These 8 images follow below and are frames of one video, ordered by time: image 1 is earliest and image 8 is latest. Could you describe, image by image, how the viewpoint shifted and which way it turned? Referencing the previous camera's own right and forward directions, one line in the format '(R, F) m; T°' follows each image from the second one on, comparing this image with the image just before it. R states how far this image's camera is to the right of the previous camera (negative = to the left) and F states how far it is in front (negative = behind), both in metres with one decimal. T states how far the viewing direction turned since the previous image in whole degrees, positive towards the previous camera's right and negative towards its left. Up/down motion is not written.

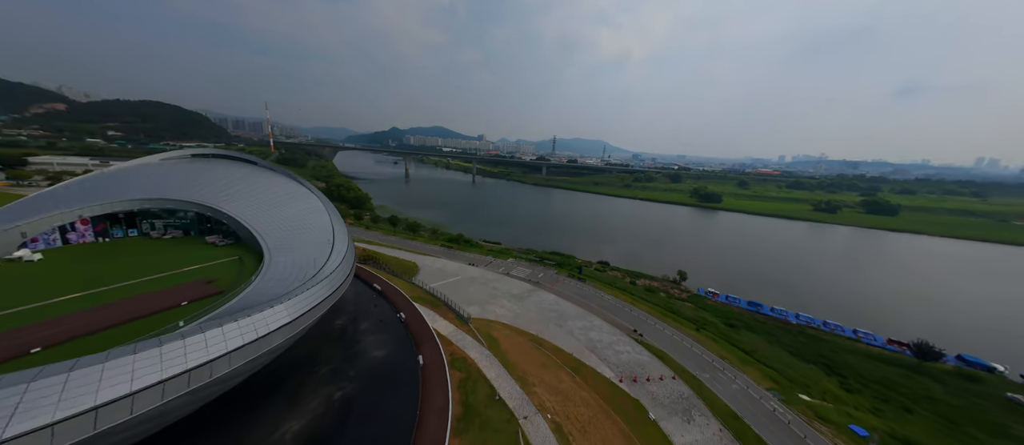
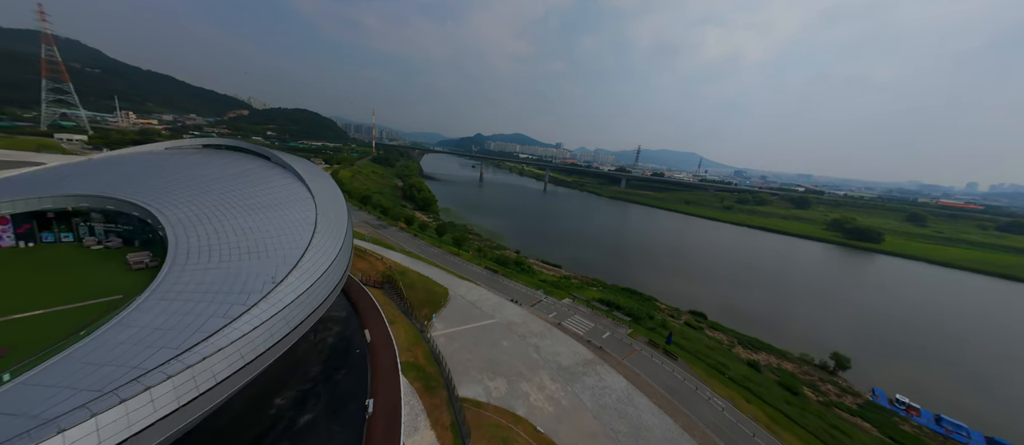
(+0.4, +6.2) m; -14°
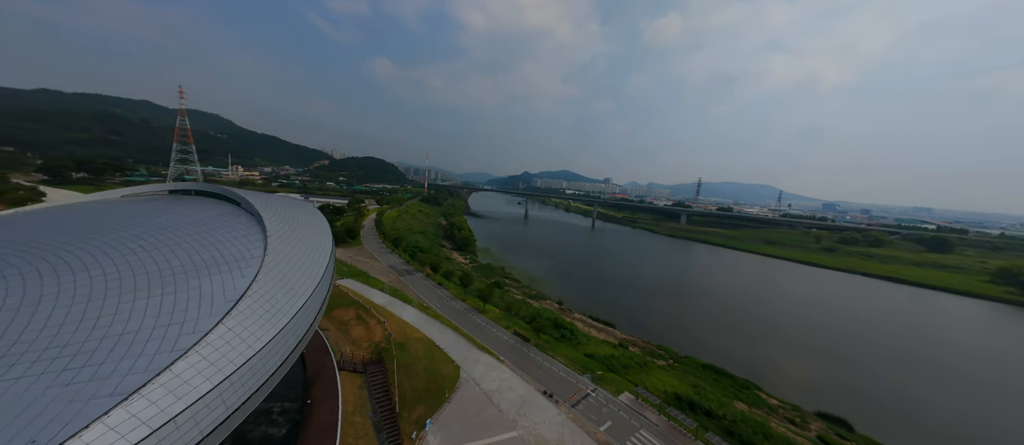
(+0.7, +4.8) m; -9°
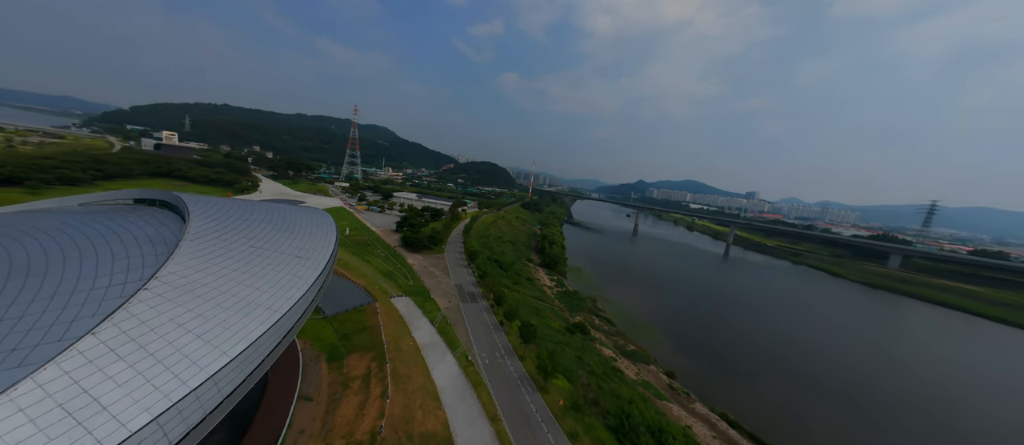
(+0.8, +7.3) m; -20°
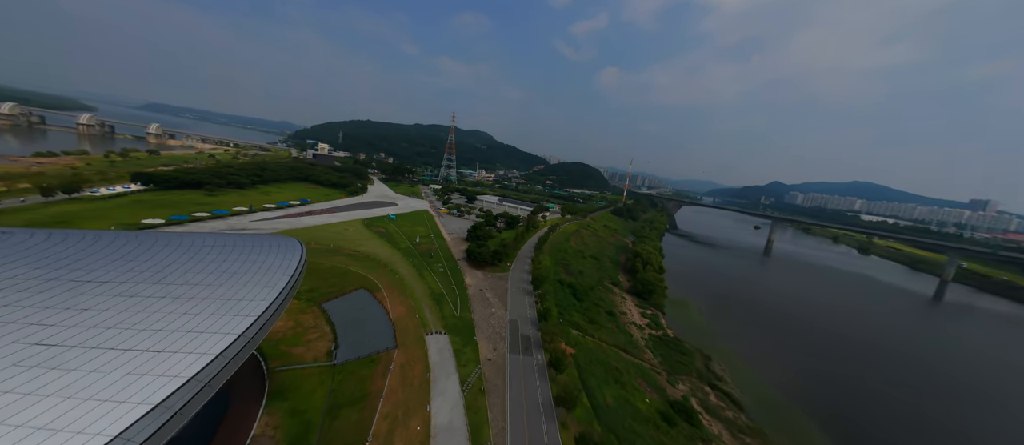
(+1.1, +6.7) m; -17°
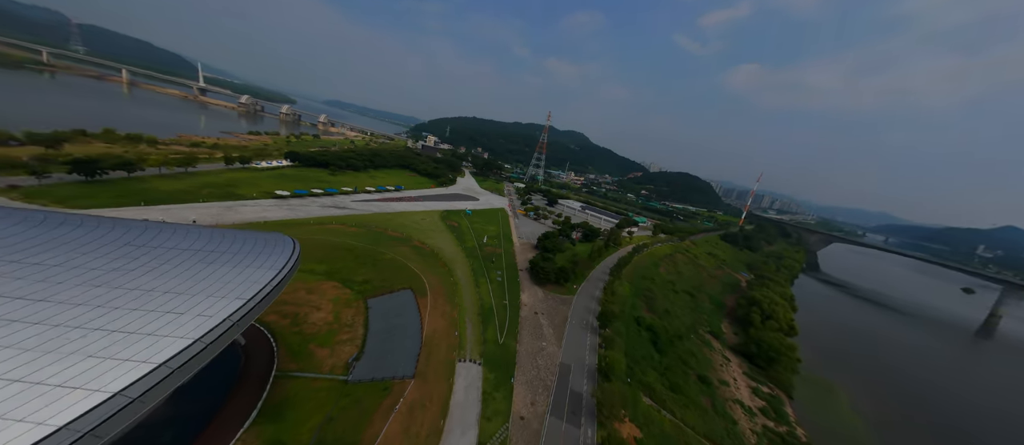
(+0.8, +4.1) m; -16°
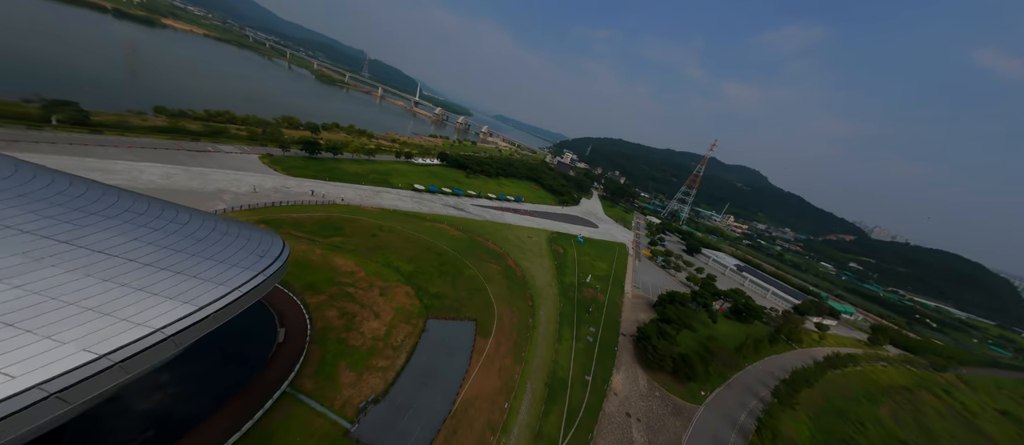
(+0.6, +5.1) m; -24°
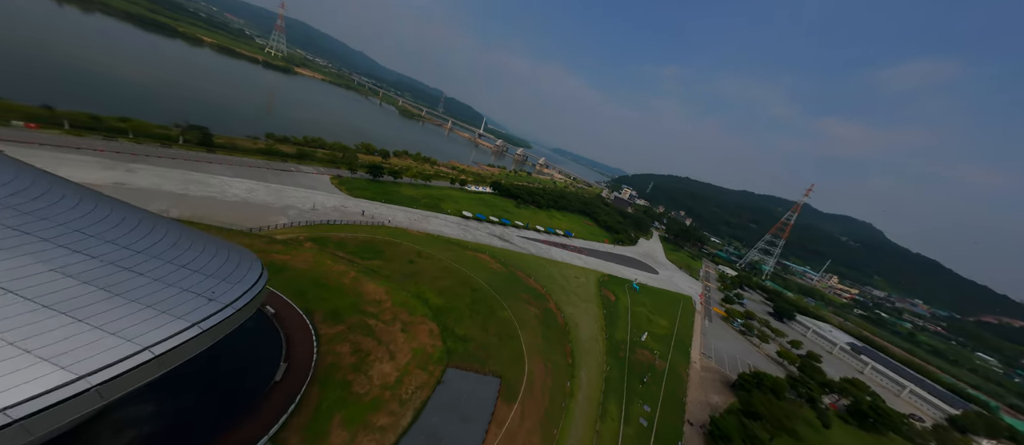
(+0.4, +2.3) m; -10°
